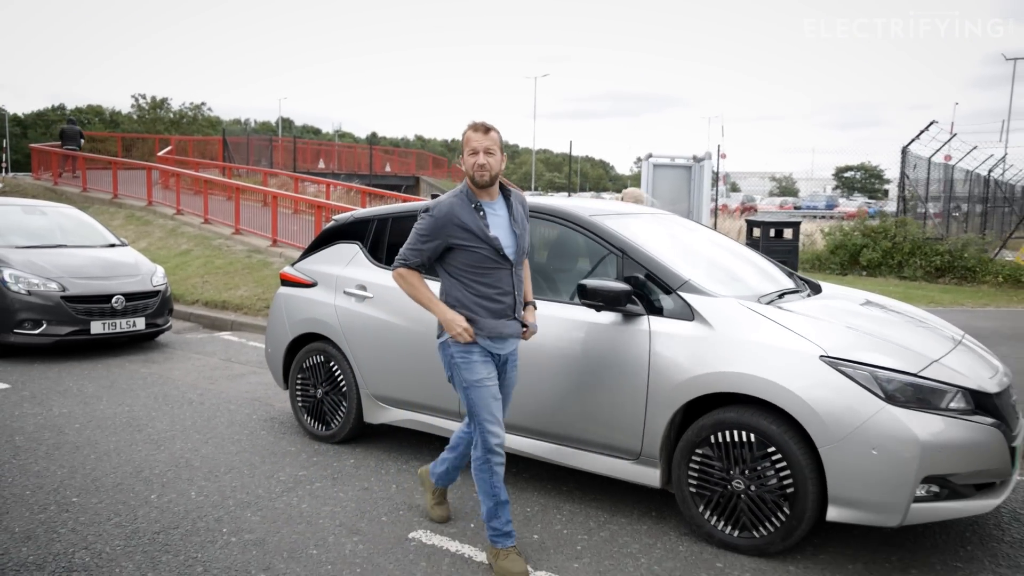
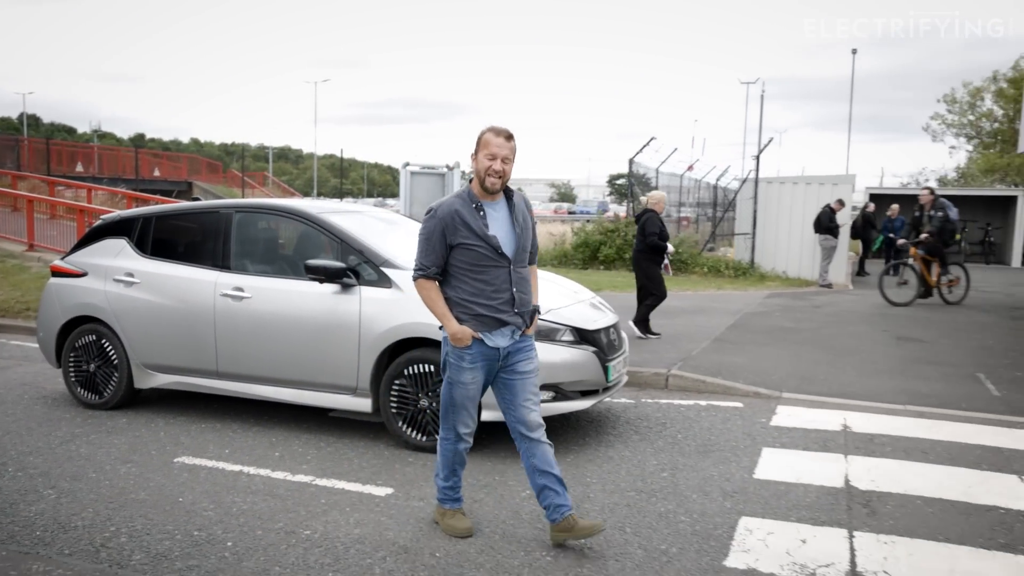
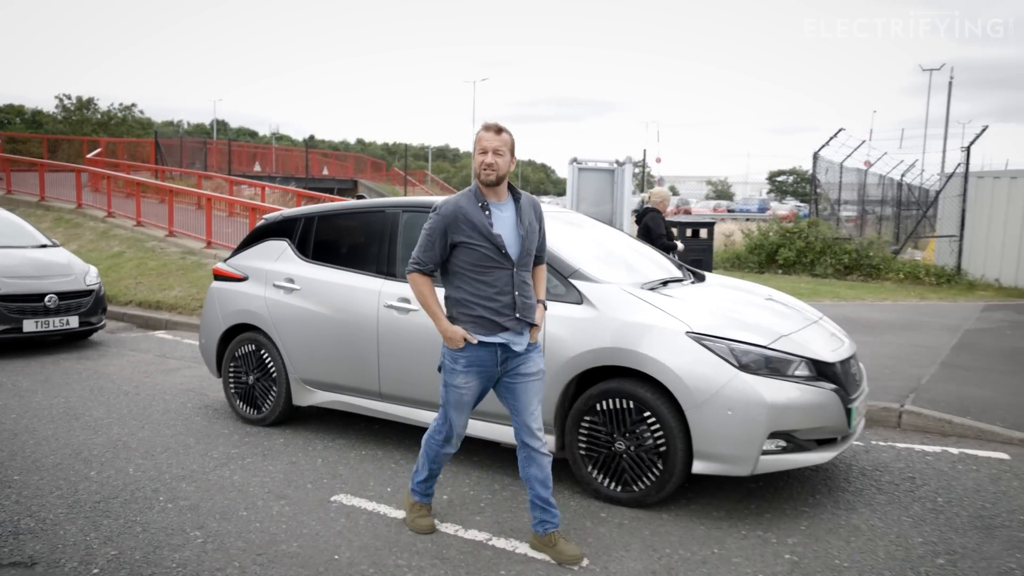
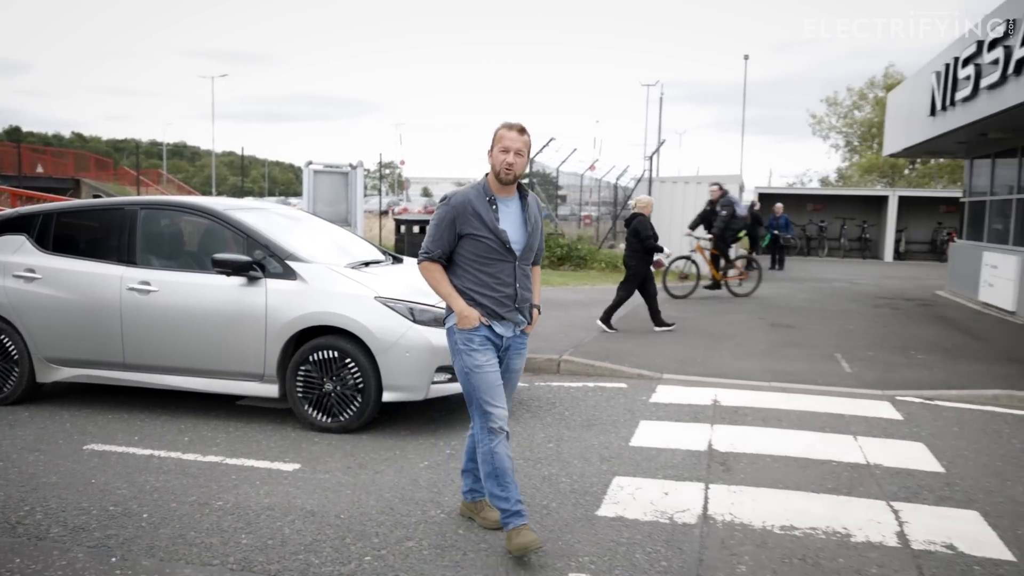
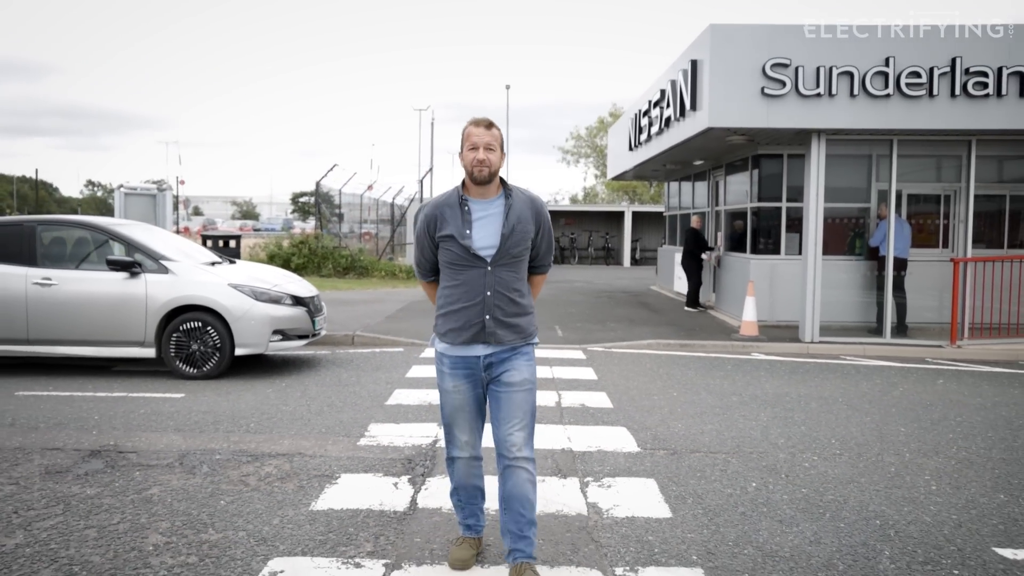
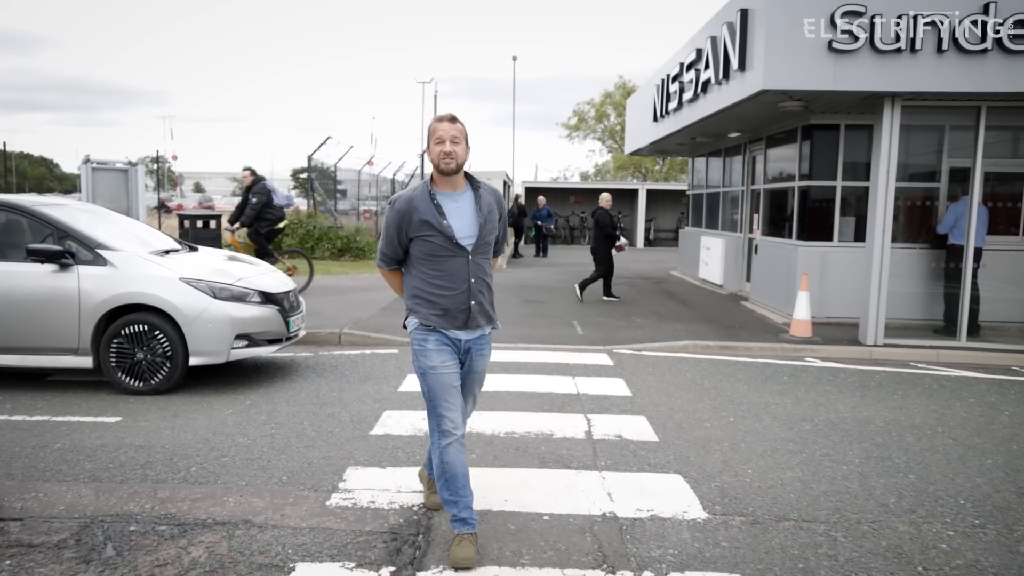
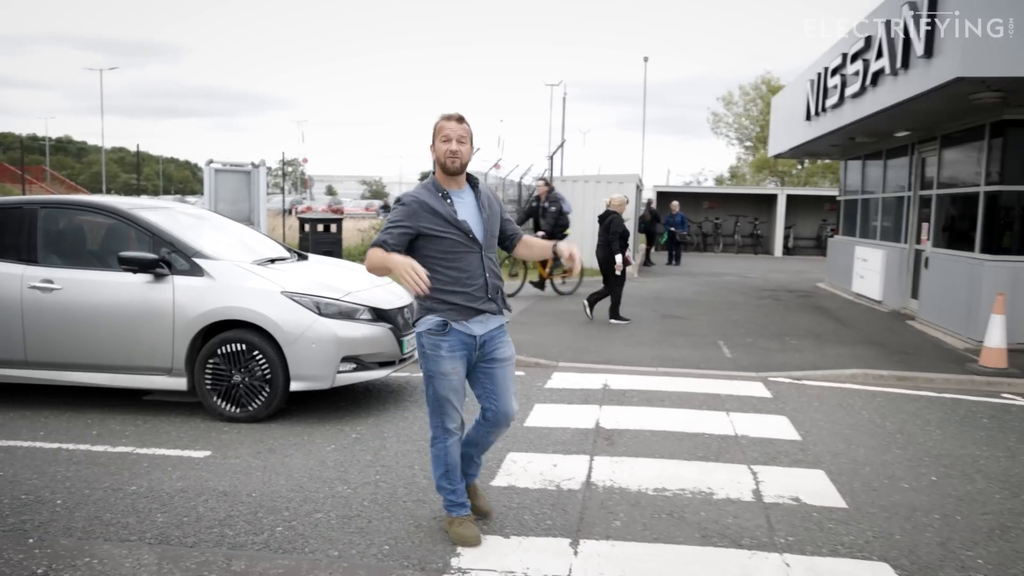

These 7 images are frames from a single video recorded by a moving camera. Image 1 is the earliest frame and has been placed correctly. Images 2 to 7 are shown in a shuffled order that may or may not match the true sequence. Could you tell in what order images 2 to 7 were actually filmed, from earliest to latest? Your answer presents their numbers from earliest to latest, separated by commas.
3, 2, 4, 7, 6, 5
